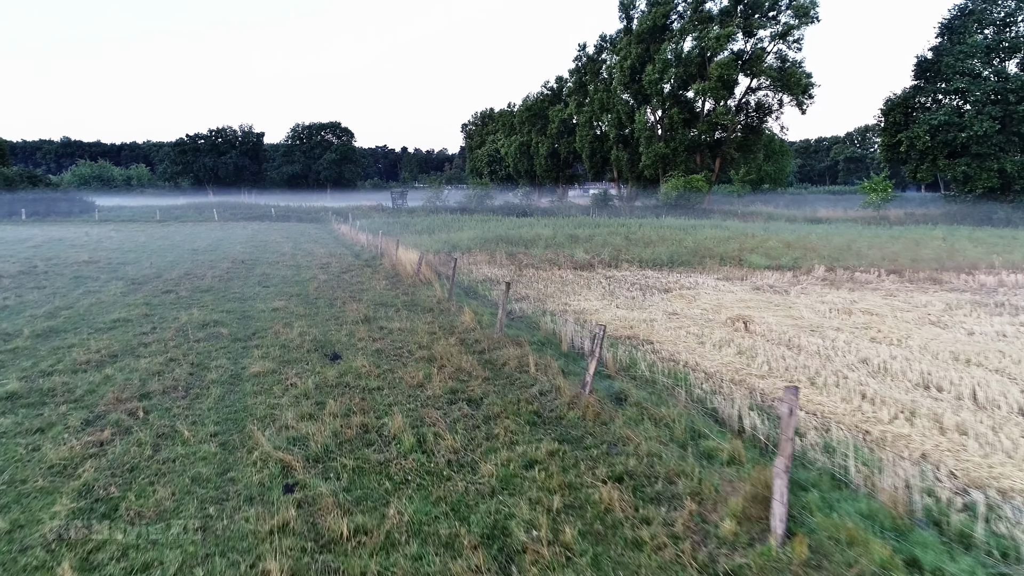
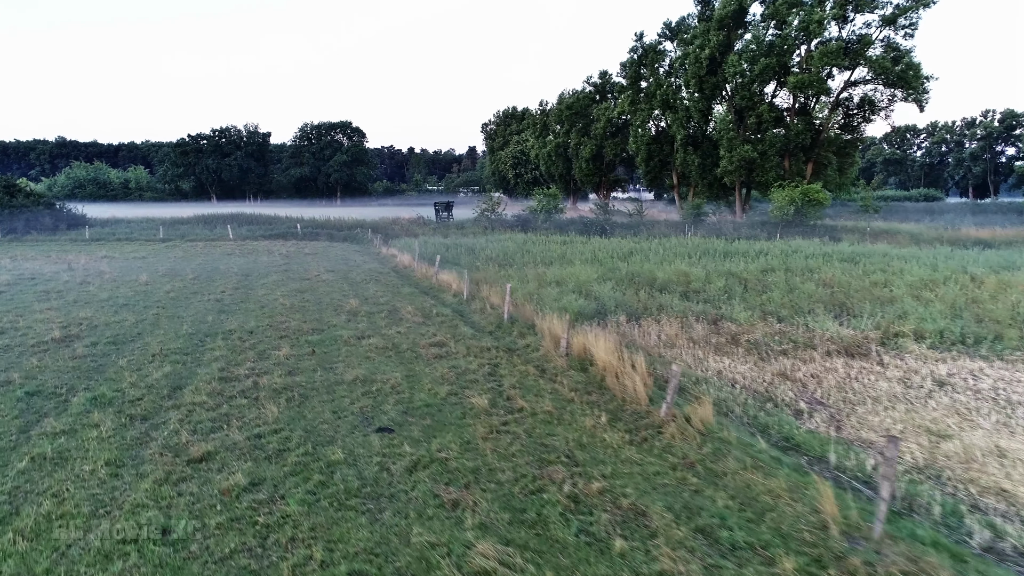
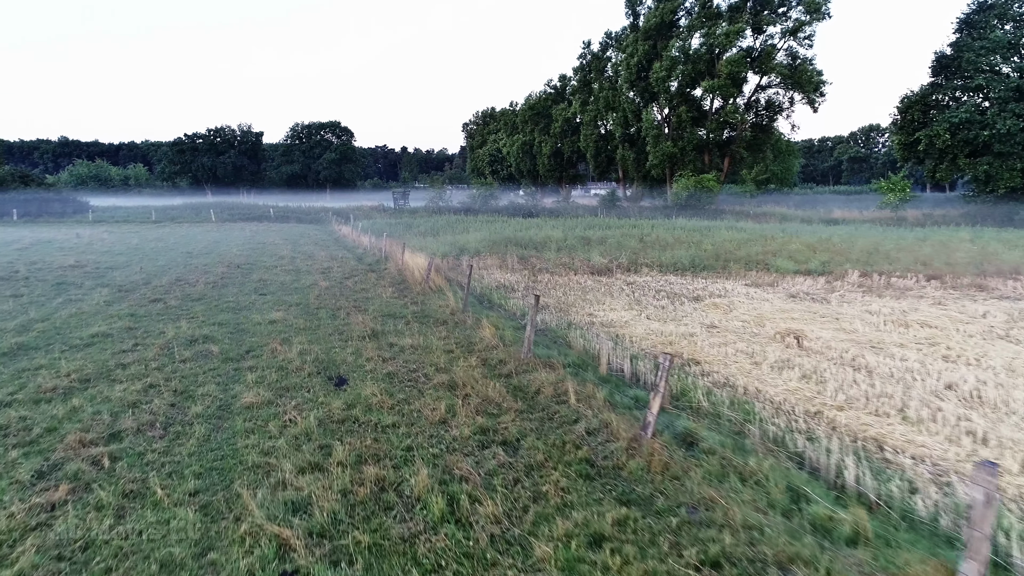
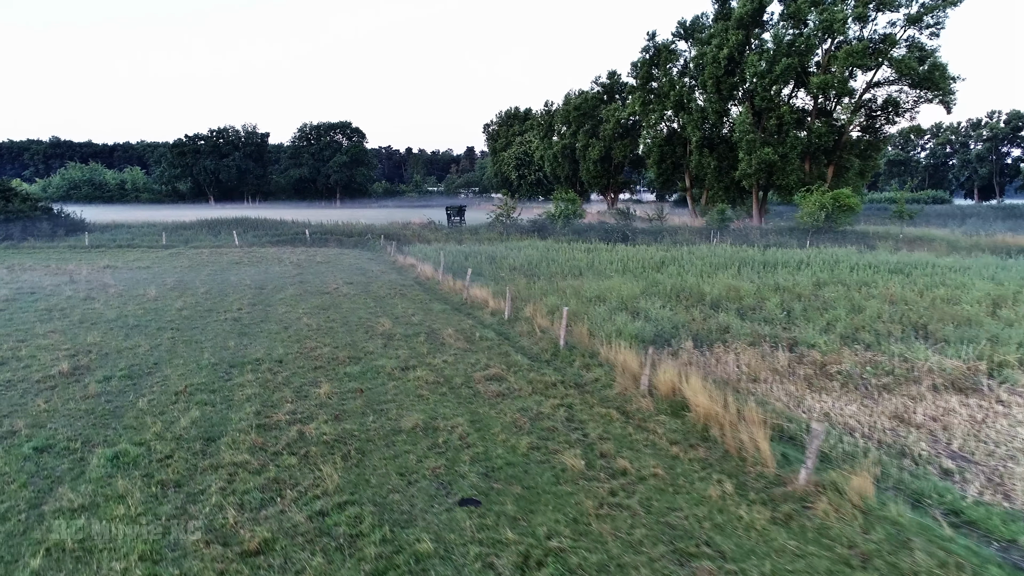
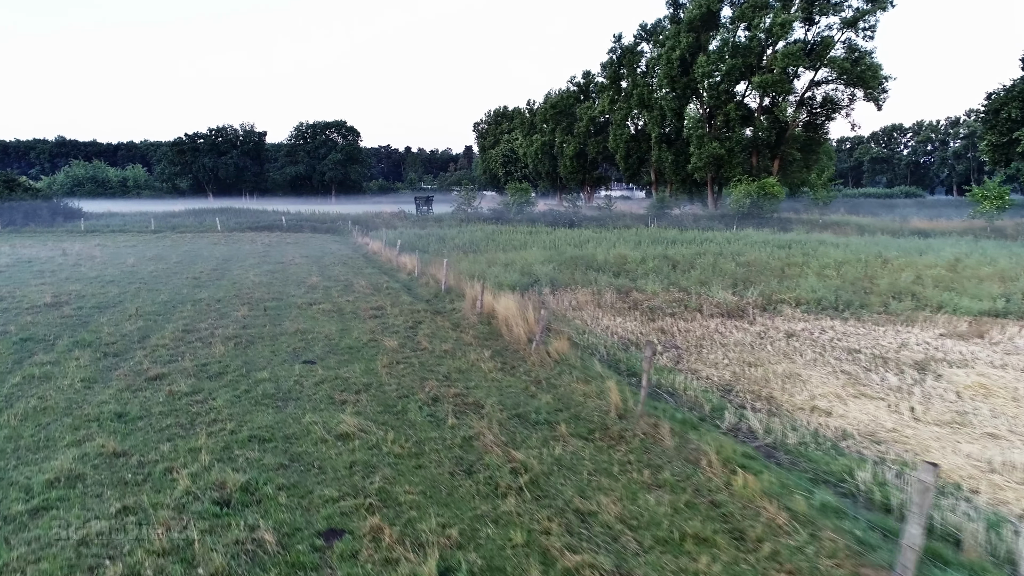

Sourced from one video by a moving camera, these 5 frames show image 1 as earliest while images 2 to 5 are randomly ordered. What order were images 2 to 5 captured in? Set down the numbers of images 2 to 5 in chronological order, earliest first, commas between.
3, 5, 2, 4
